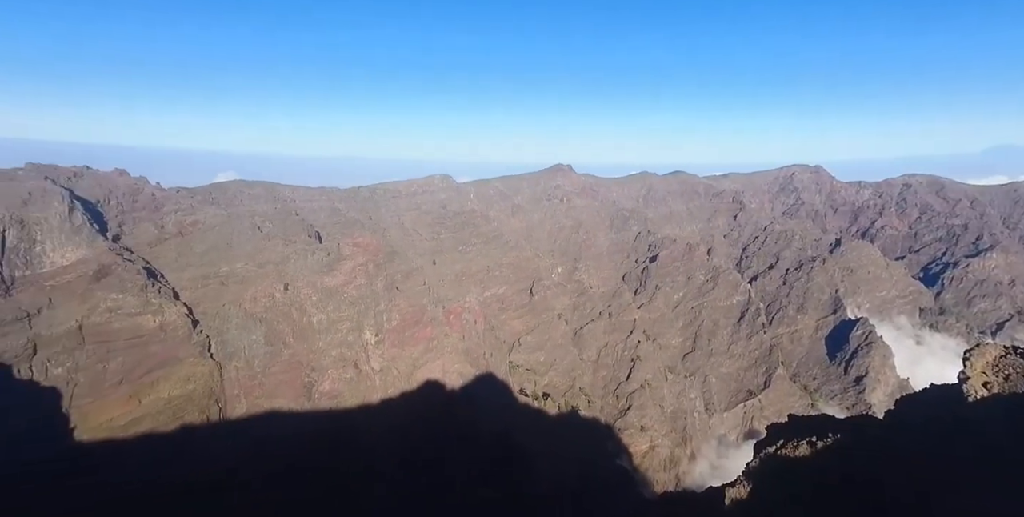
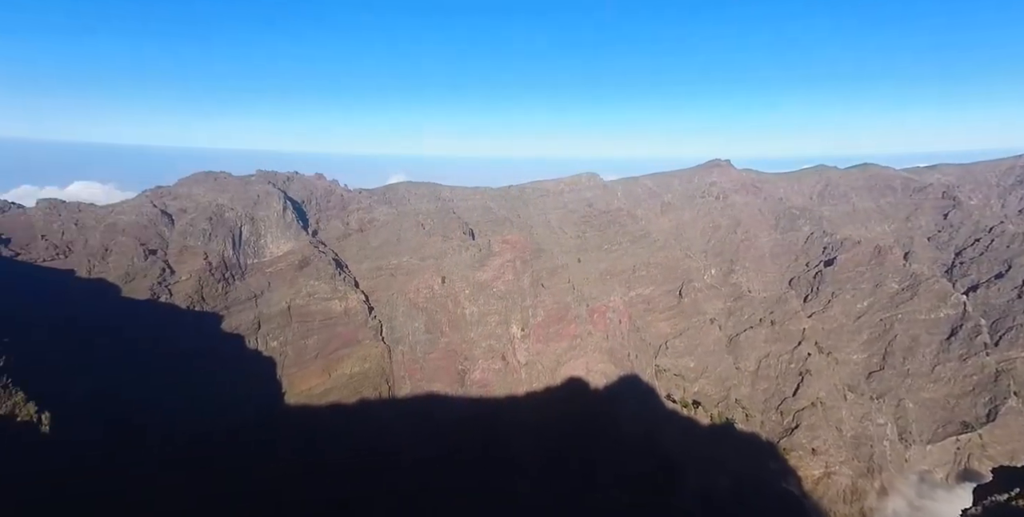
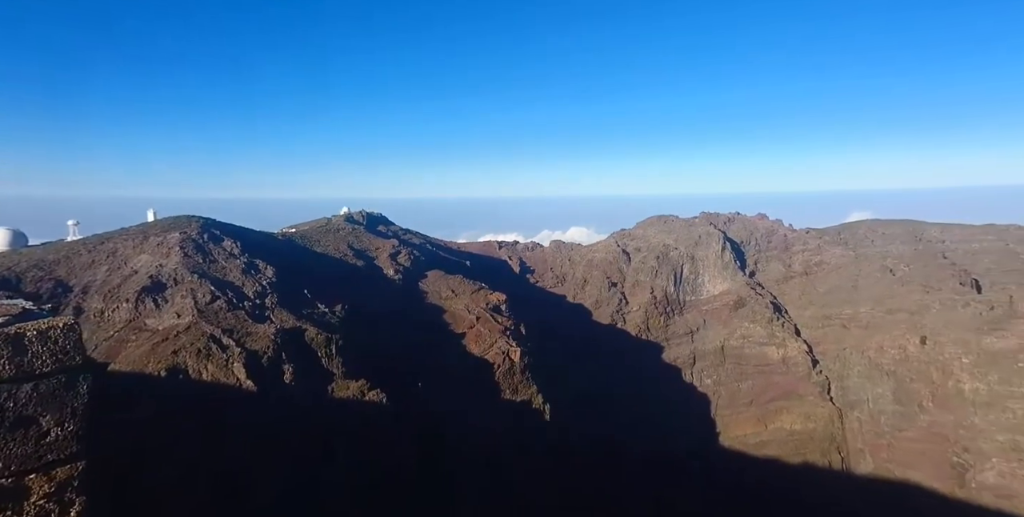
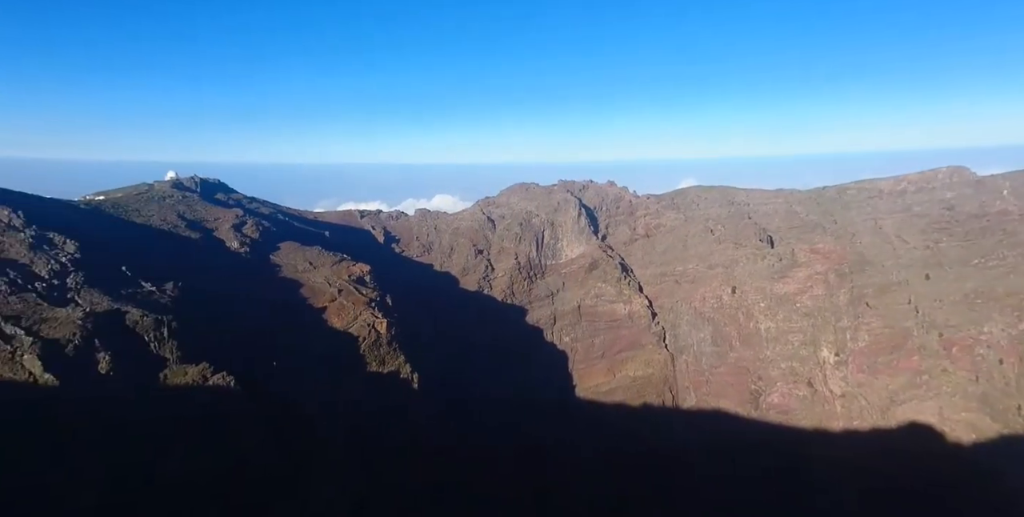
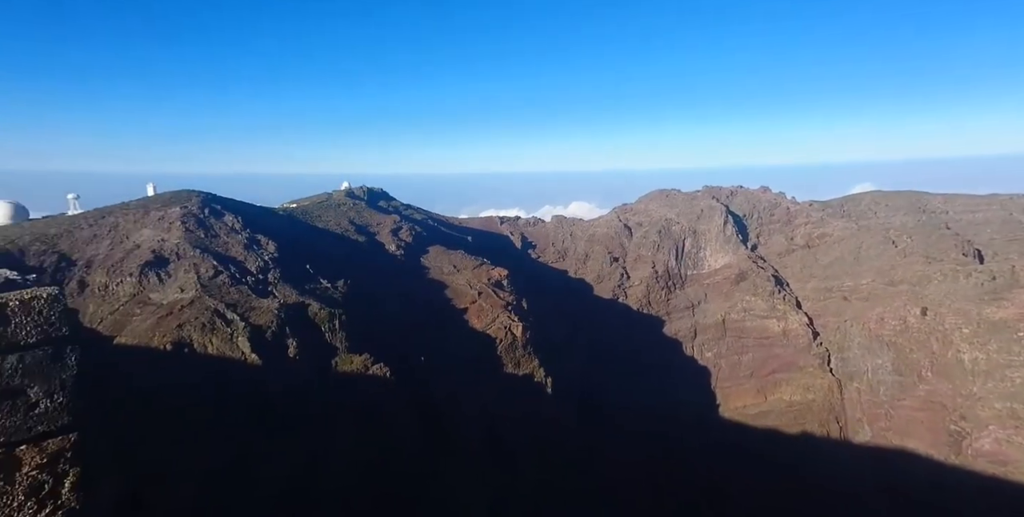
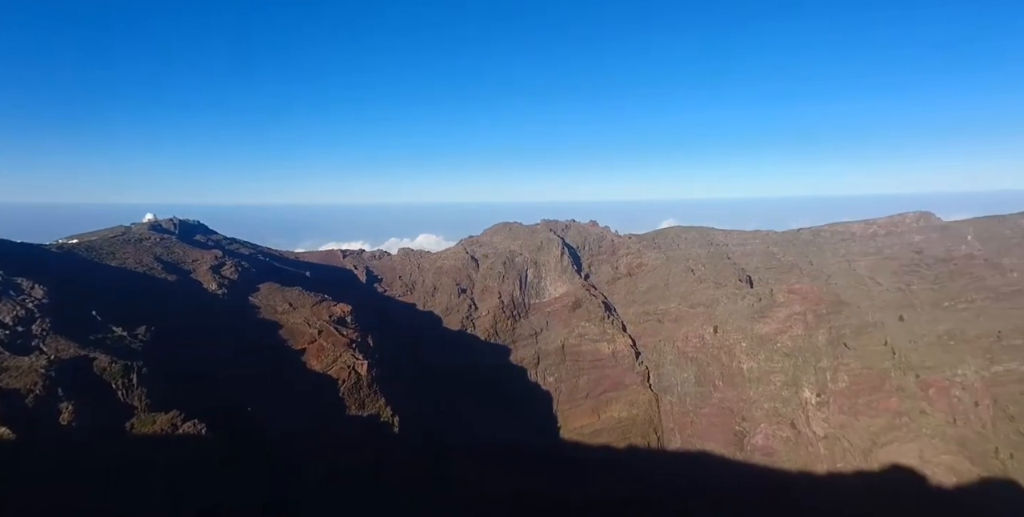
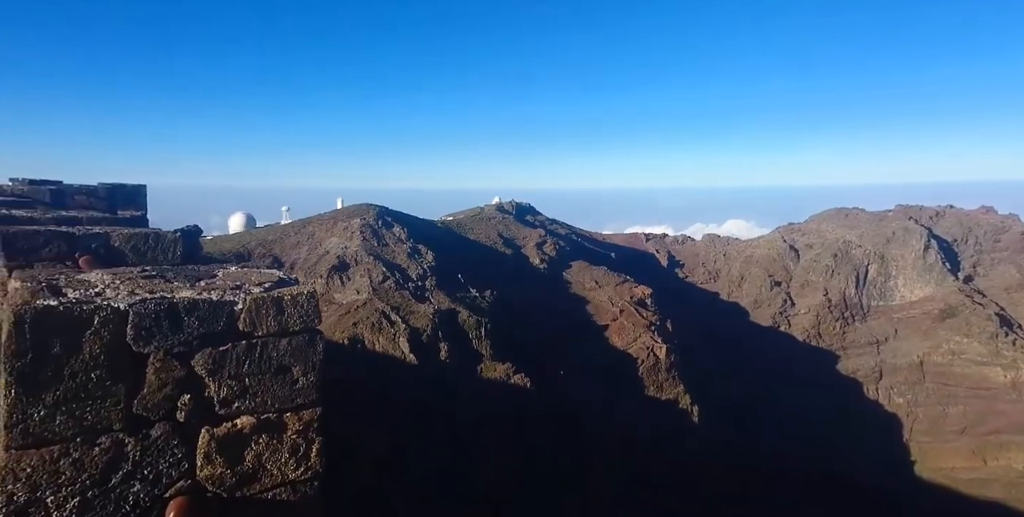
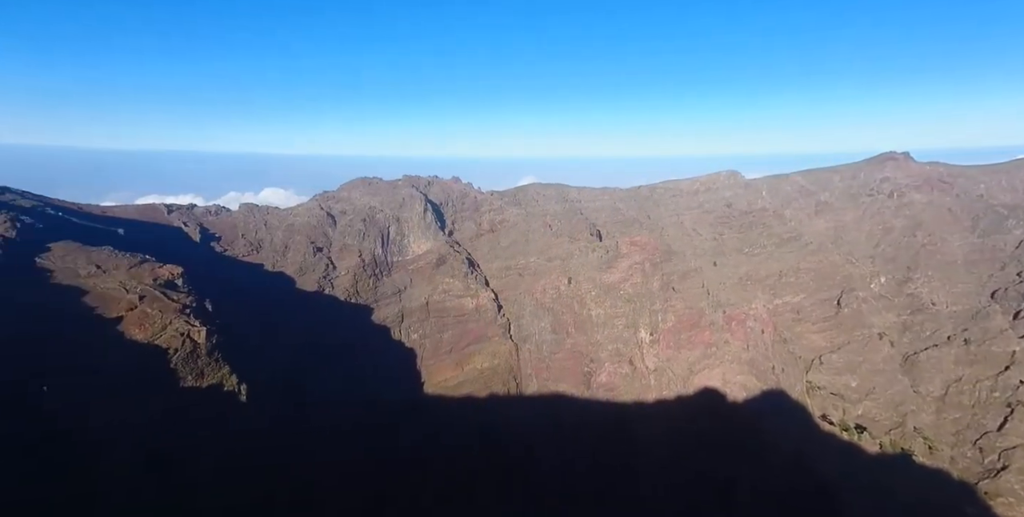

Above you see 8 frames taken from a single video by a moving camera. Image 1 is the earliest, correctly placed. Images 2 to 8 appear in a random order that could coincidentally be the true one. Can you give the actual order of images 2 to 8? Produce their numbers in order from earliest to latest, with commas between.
2, 8, 4, 5, 7, 3, 6
